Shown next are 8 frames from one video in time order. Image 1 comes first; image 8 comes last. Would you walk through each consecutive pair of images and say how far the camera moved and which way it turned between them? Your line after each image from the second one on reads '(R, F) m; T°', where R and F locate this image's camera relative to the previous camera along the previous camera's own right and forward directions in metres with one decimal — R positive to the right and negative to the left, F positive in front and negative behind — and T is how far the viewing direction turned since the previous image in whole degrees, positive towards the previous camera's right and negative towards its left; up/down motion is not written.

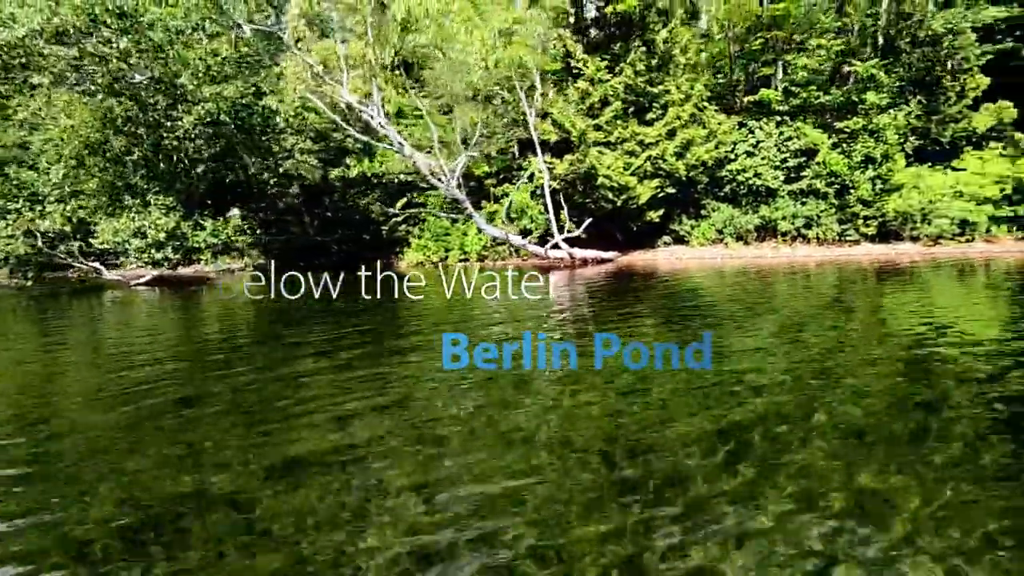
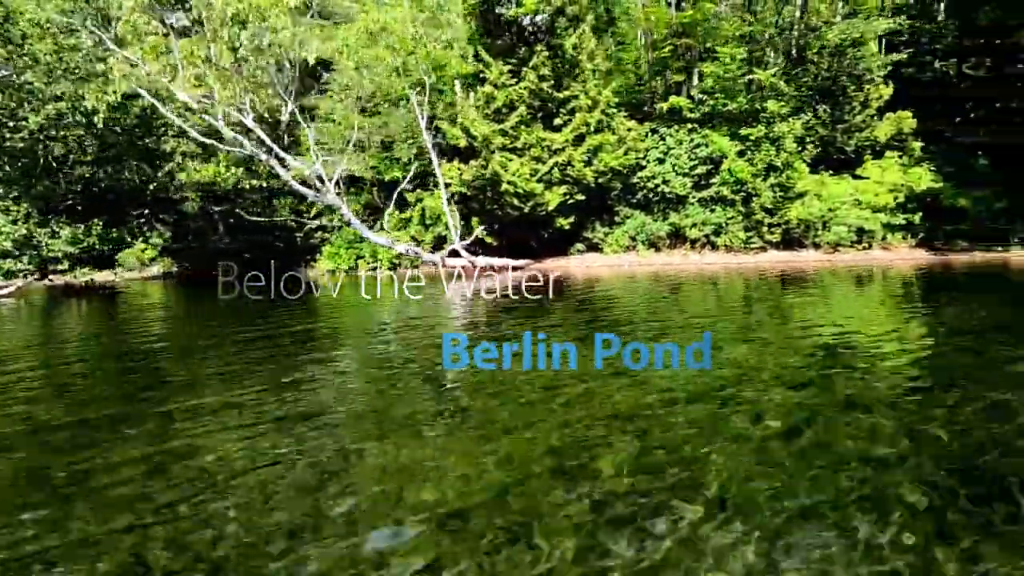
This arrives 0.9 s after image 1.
(+1.5, +0.4) m; +4°
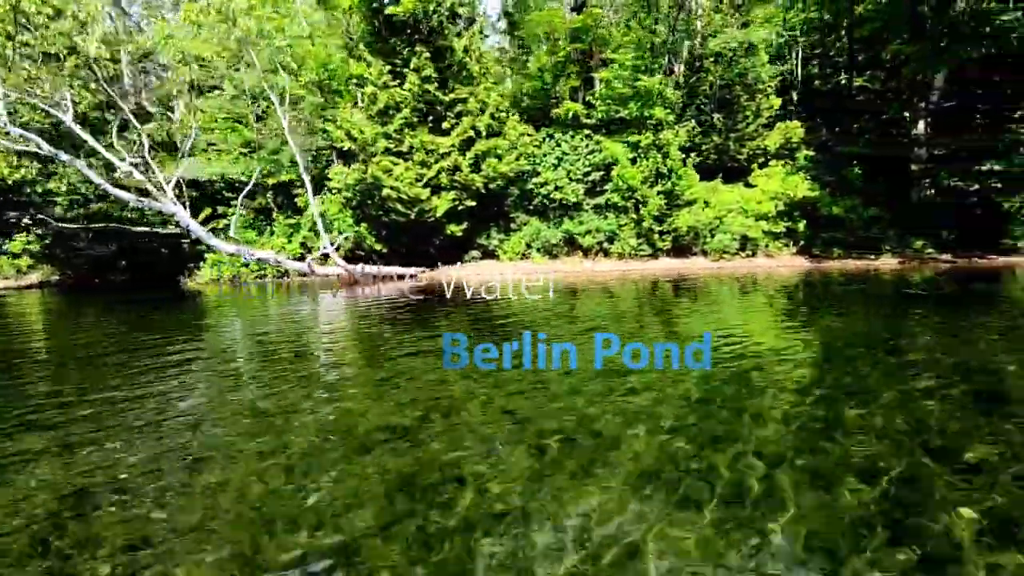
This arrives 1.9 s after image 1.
(+1.6, +0.5) m; +5°
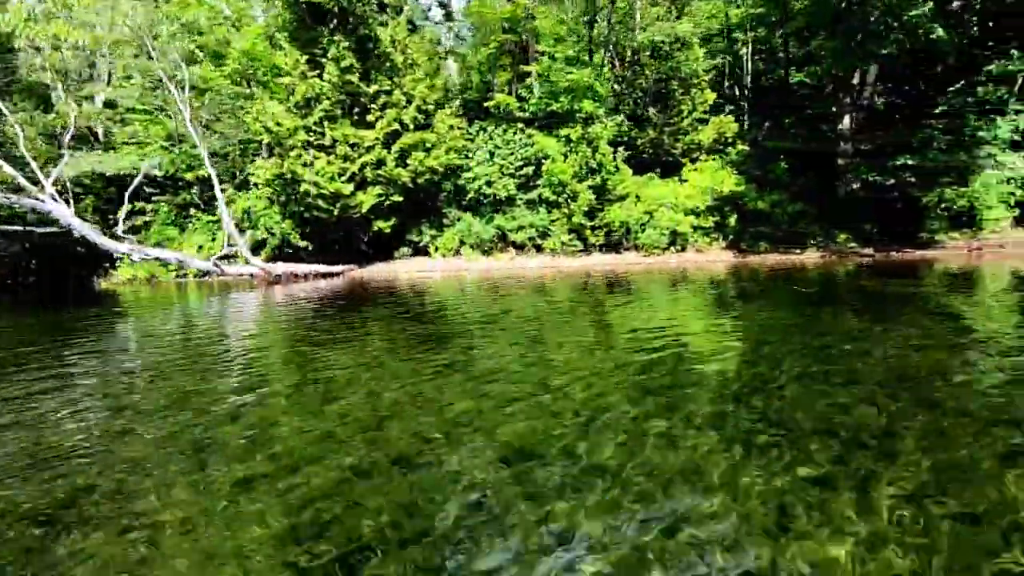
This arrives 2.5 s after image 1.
(+1.0, +0.3) m; +3°
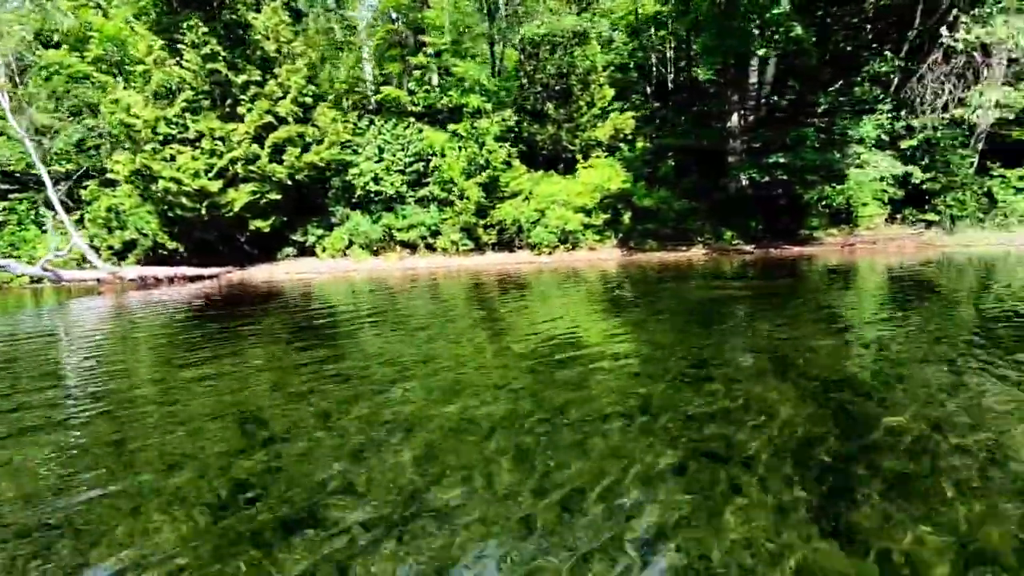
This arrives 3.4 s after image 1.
(+1.4, +0.4) m; +5°
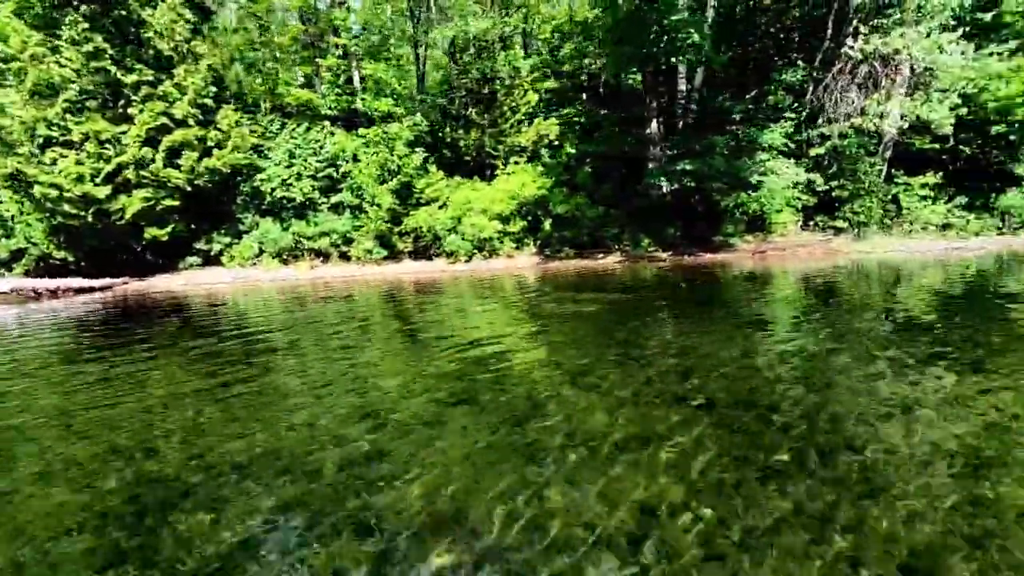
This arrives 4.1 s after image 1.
(+1.1, +0.4) m; +4°
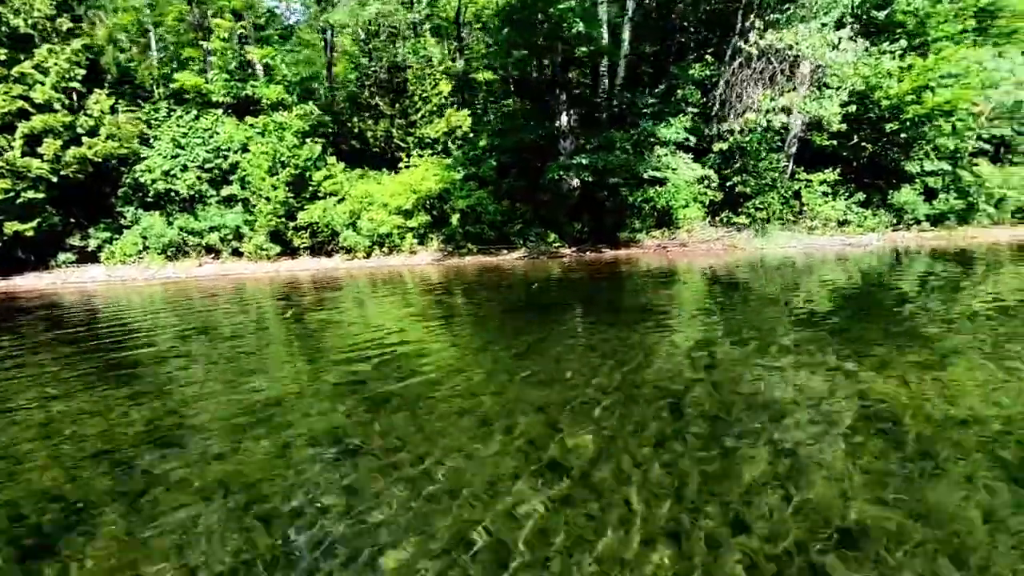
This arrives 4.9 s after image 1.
(+1.3, +0.4) m; +4°
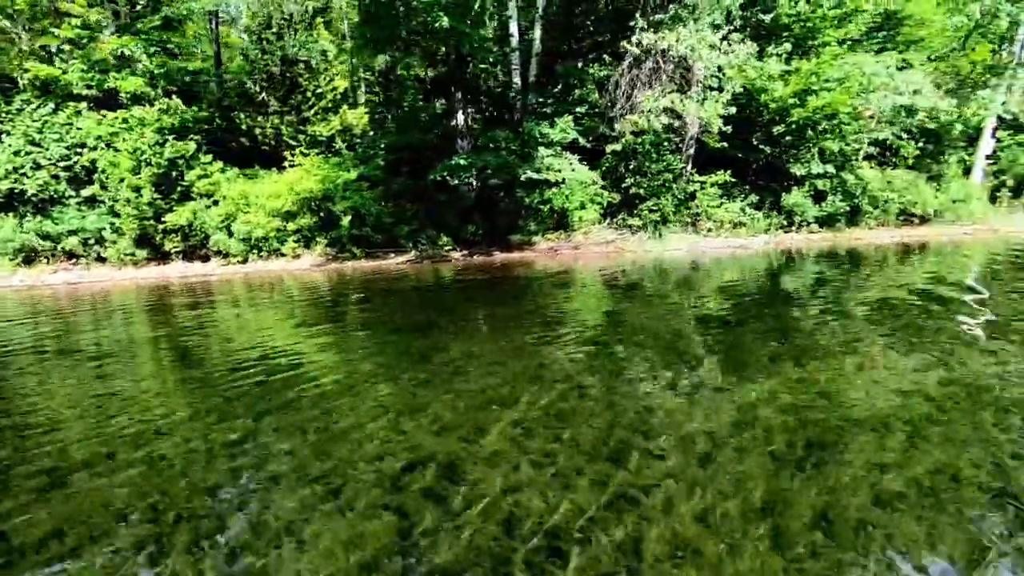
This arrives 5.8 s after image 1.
(+1.5, +0.5) m; +5°
